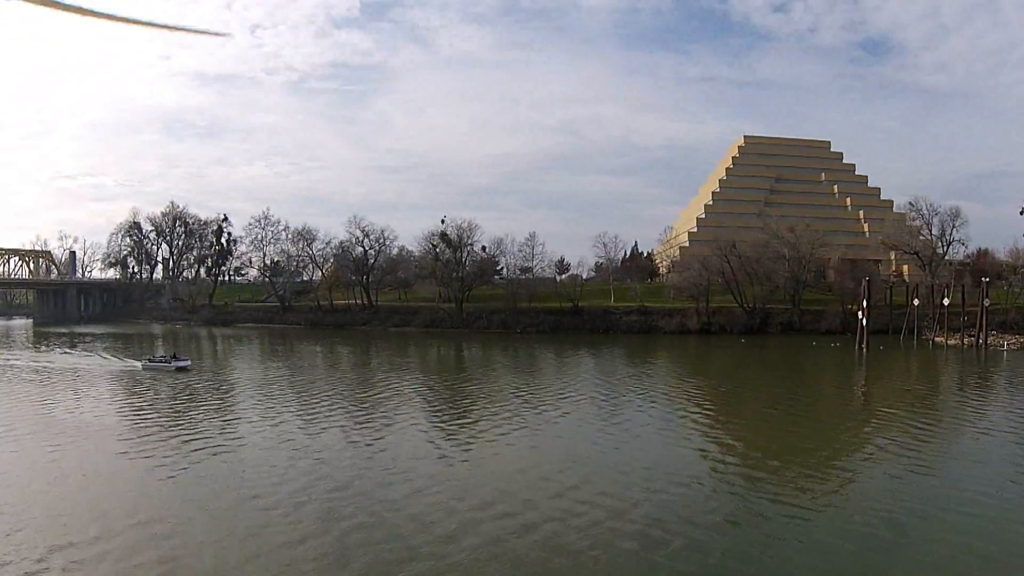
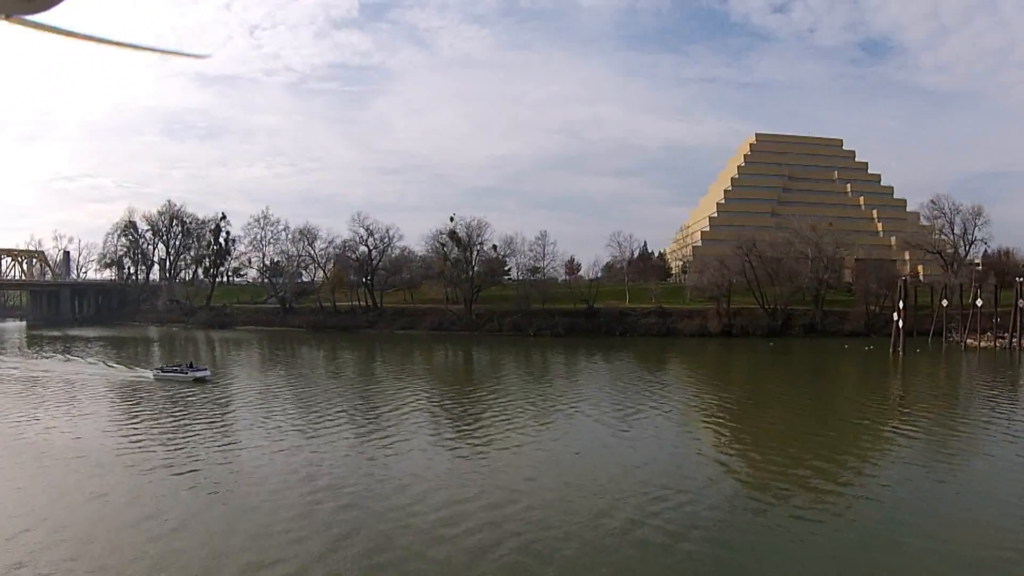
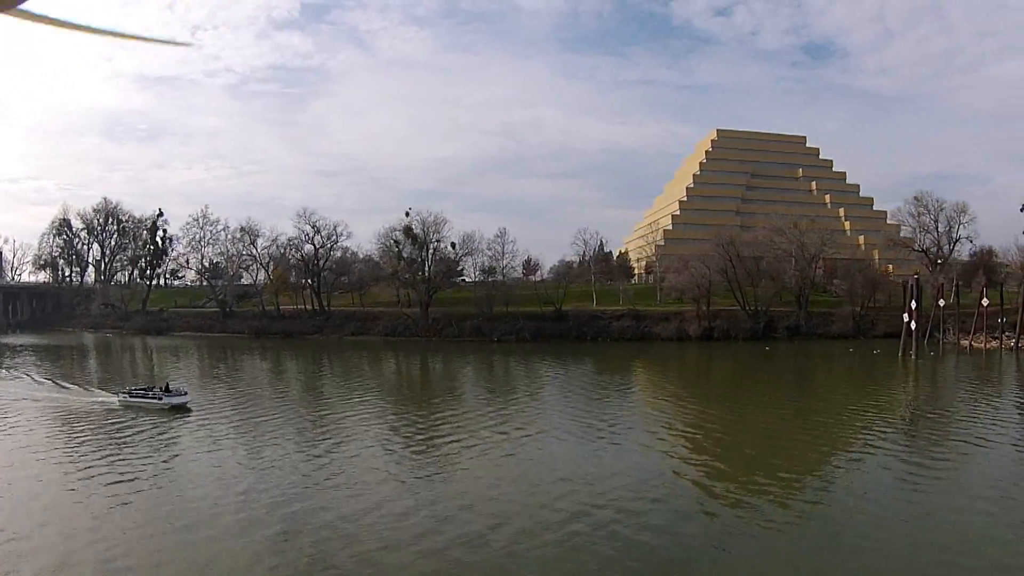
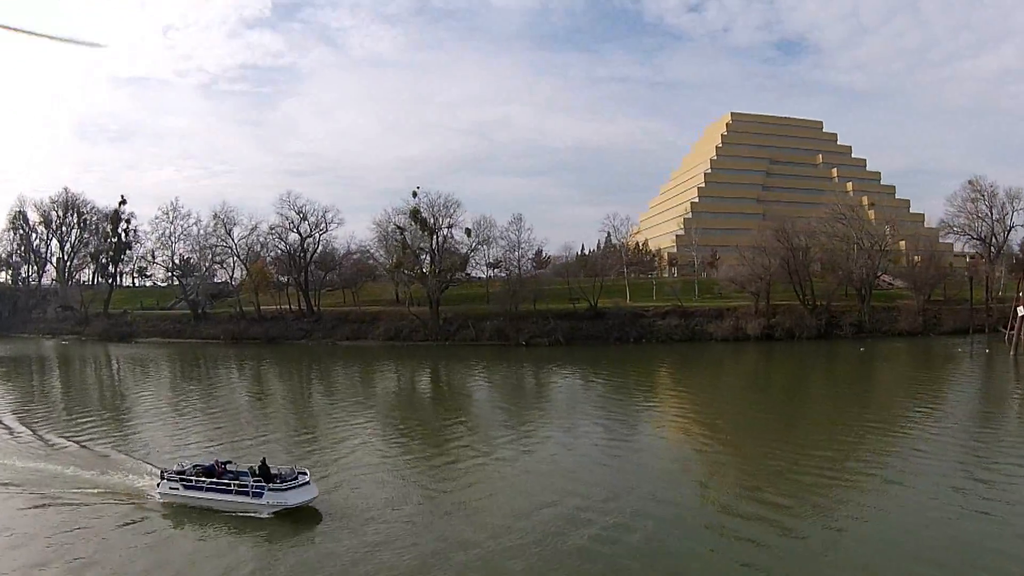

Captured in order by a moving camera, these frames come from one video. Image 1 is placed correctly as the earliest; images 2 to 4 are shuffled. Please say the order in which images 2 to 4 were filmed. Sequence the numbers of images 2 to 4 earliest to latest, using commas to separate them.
2, 3, 4
